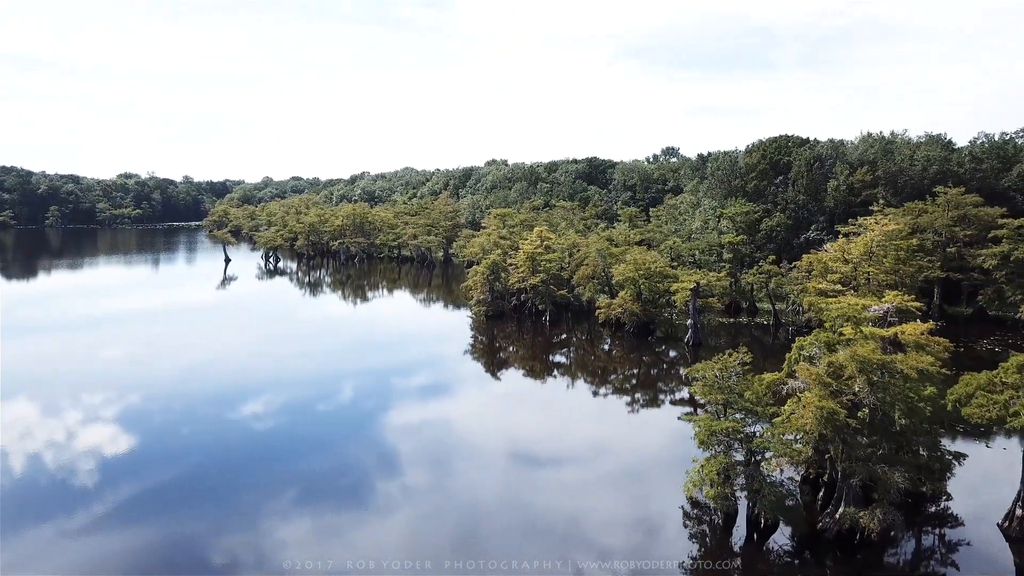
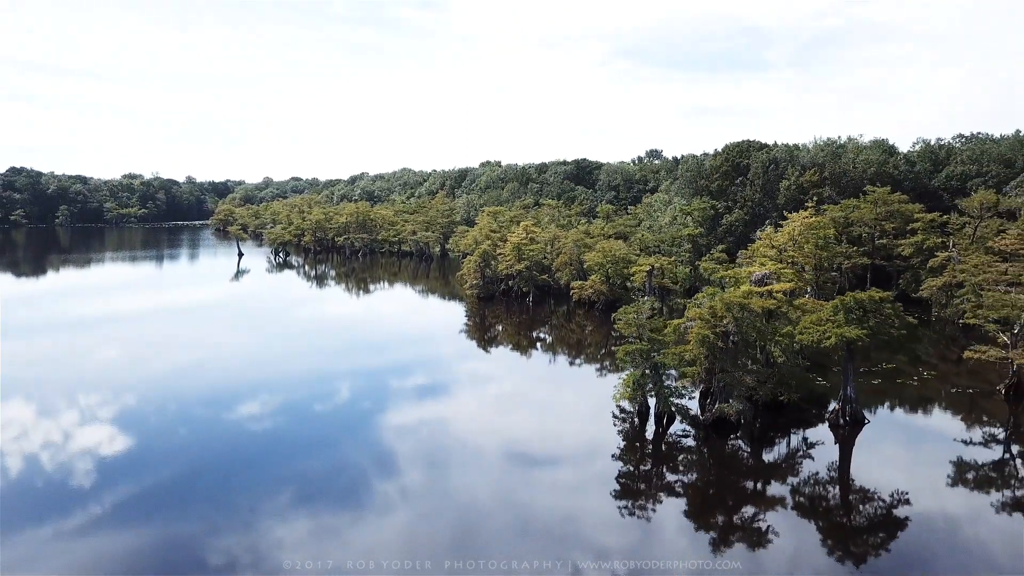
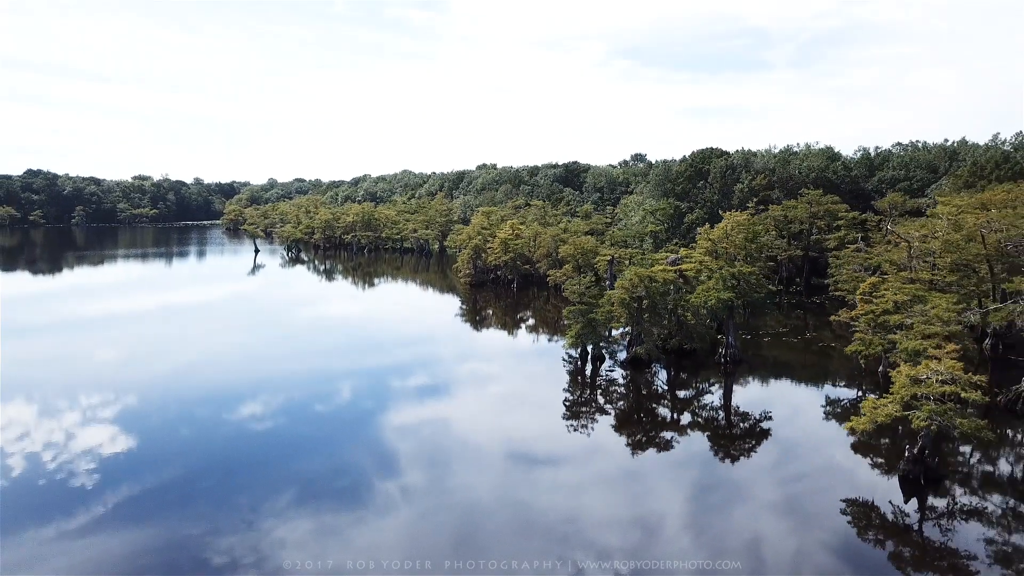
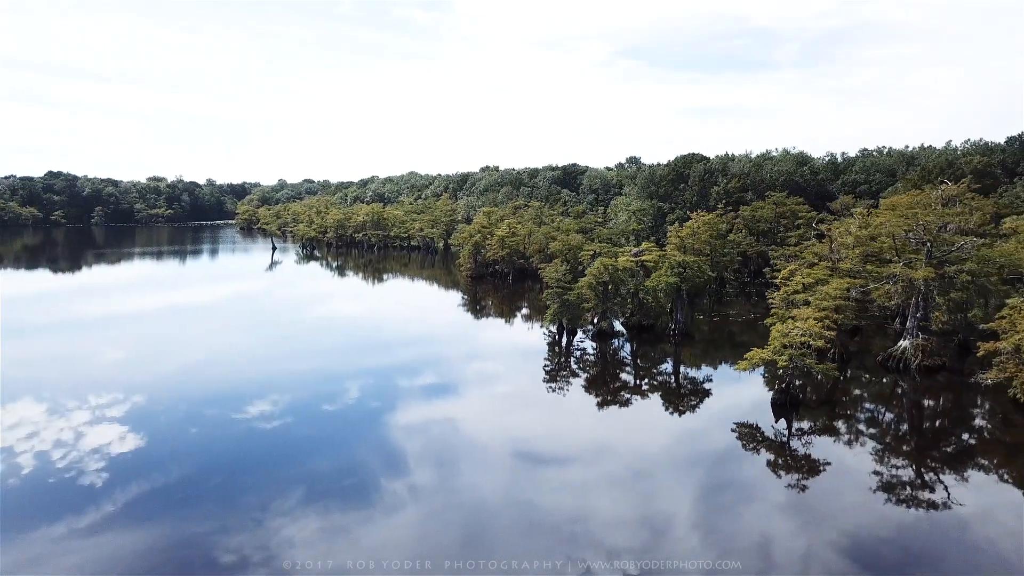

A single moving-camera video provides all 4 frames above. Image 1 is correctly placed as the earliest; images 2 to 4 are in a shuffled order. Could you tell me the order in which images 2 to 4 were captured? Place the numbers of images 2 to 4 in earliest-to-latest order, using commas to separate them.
2, 3, 4
